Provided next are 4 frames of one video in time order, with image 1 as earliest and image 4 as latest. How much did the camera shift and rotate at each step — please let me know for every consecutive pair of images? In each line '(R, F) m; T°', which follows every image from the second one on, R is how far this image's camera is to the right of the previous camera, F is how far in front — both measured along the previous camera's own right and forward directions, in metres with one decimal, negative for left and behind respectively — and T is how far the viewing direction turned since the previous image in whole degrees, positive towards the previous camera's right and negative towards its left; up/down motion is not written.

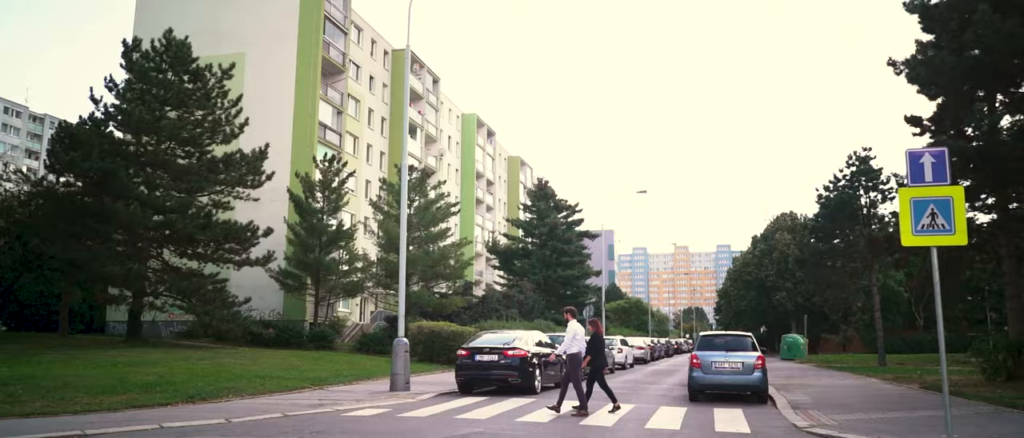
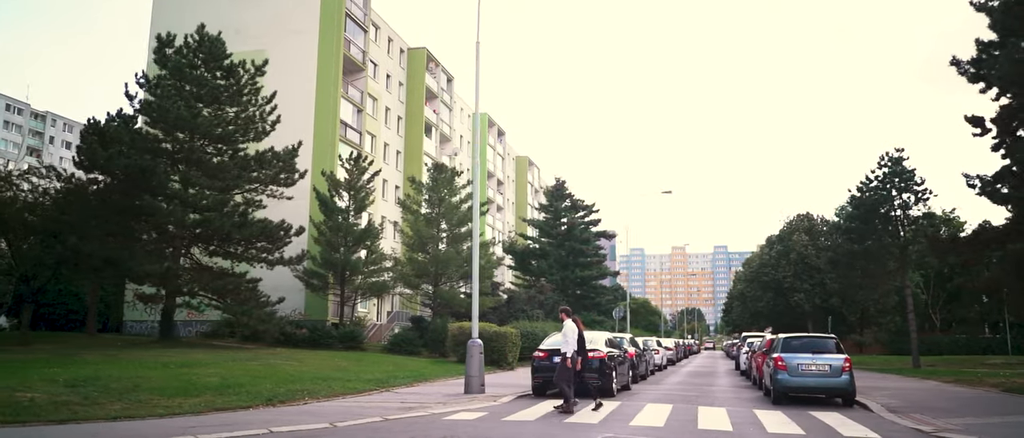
(-1.8, +0.3) m; +1°
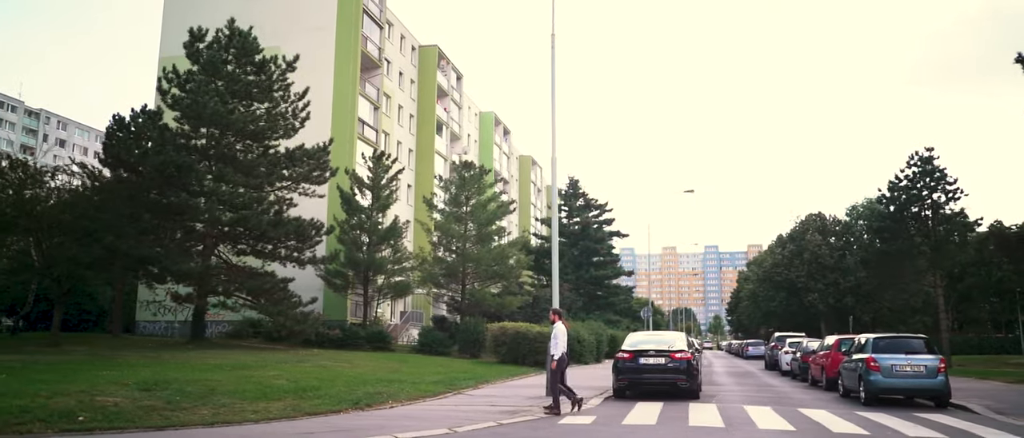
(-2.0, +0.4) m; +1°
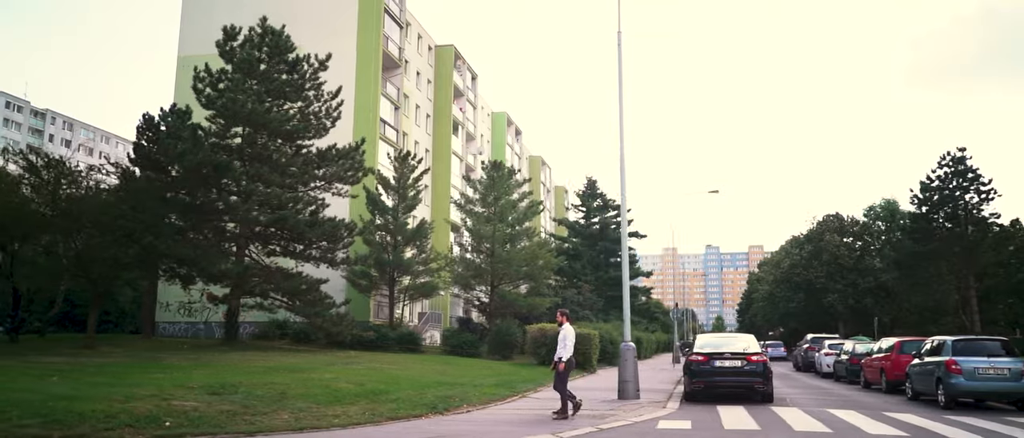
(-1.5, +0.3) m; 0°
